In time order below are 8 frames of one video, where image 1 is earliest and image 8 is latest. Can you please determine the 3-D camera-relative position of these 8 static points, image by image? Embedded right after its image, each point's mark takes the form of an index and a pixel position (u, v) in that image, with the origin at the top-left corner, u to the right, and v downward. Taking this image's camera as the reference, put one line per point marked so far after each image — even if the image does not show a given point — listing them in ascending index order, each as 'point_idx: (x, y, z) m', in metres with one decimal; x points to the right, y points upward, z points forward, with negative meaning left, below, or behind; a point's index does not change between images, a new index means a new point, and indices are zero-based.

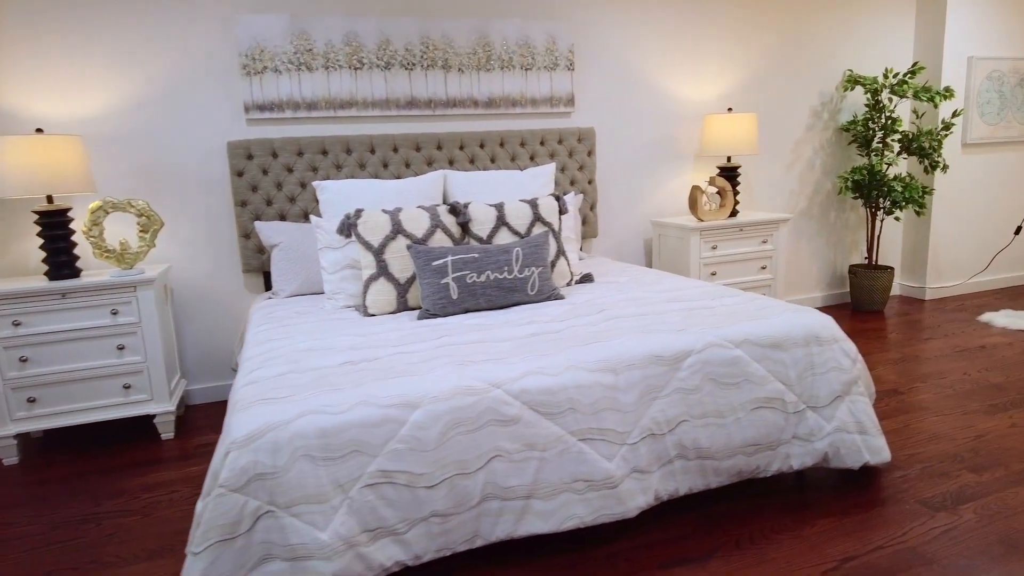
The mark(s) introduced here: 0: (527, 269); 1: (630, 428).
0: (0.0, +0.1, +2.4) m
1: (+0.3, -0.4, +1.8) m
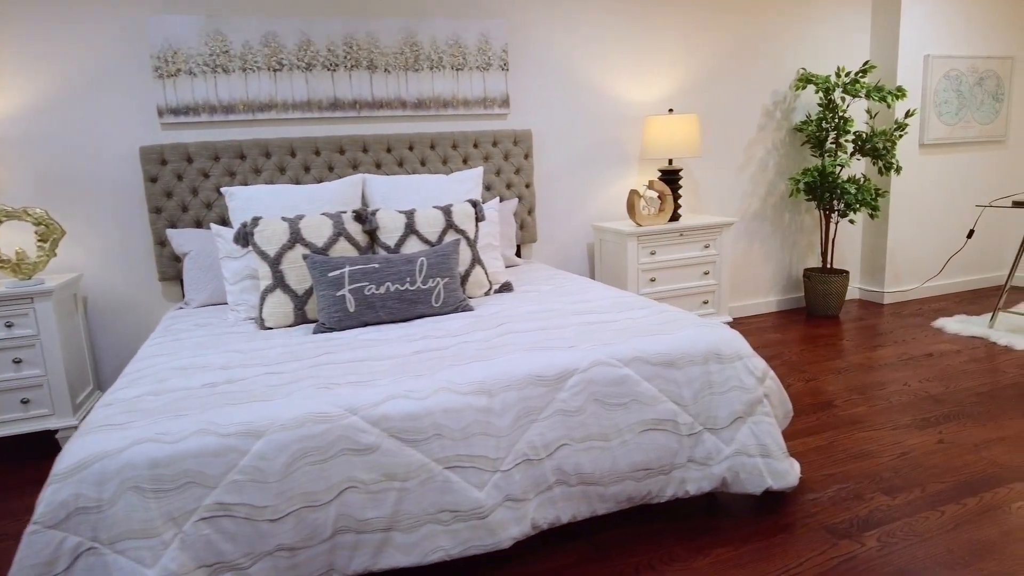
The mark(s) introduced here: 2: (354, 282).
0: (-0.3, 0.0, +2.3) m
1: (0.0, -0.4, +1.7) m
2: (-0.5, 0.0, +2.3) m
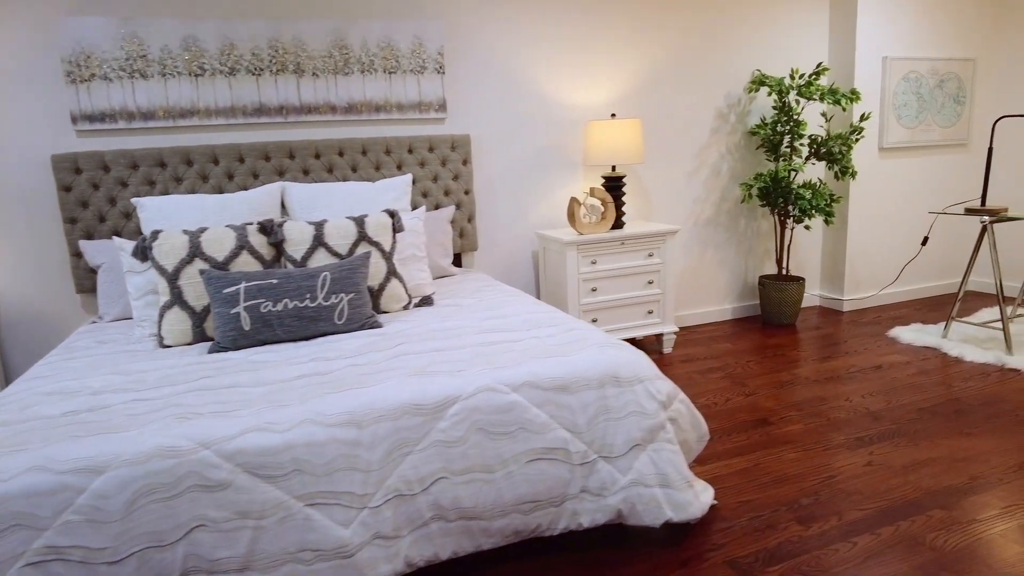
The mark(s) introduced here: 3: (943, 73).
0: (-0.6, 0.0, +2.2) m
1: (-0.3, -0.5, +1.6) m
2: (-0.9, 0.0, +2.2) m
3: (+2.7, +1.4, +4.2) m
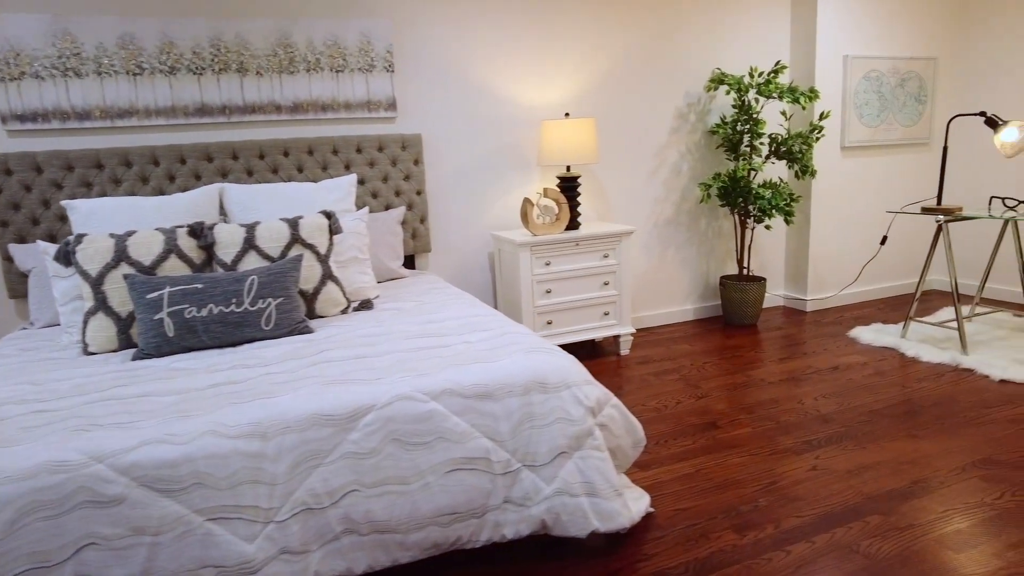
0: (-0.8, 0.0, +2.2) m
1: (-0.5, -0.5, +1.5) m
2: (-1.1, -0.1, +2.1) m
3: (+2.5, +1.4, +4.2) m
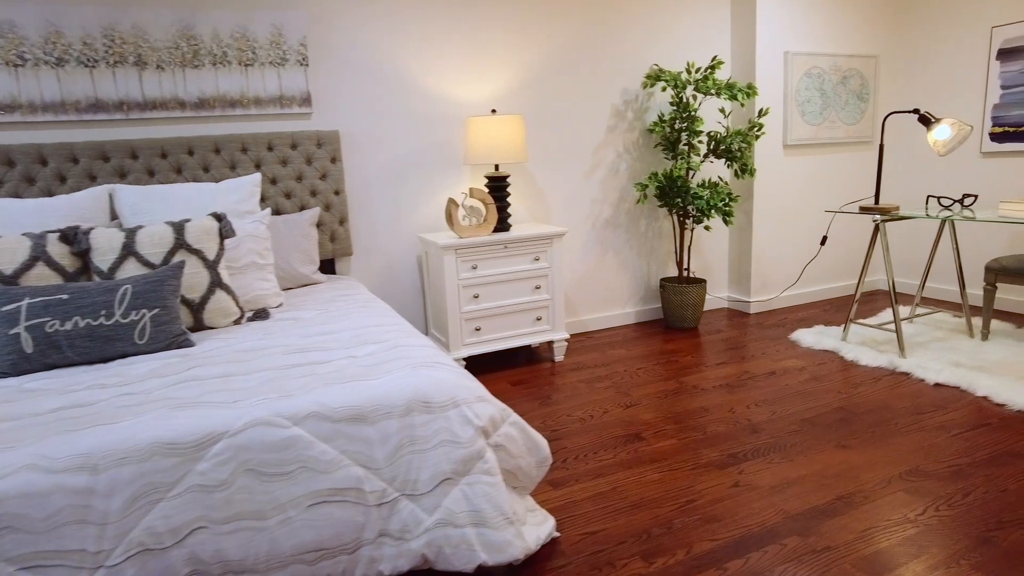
0: (-1.1, -0.1, +2.0) m
1: (-0.8, -0.5, +1.3) m
2: (-1.4, -0.1, +1.9) m
3: (+2.1, +1.4, +4.1) m
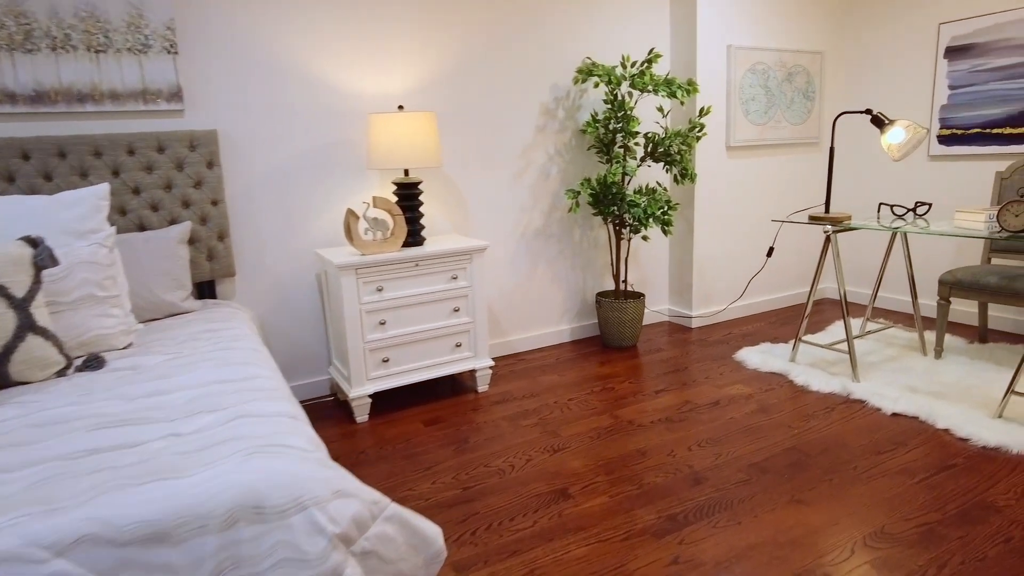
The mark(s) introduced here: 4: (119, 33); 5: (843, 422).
0: (-1.4, -0.2, +1.5) m
1: (-1.0, -0.6, +0.9) m
2: (-1.6, -0.2, +1.4) m
3: (+1.6, +1.3, +3.8) m
4: (-1.4, +0.9, +2.4) m
5: (+1.3, -0.5, +2.6) m
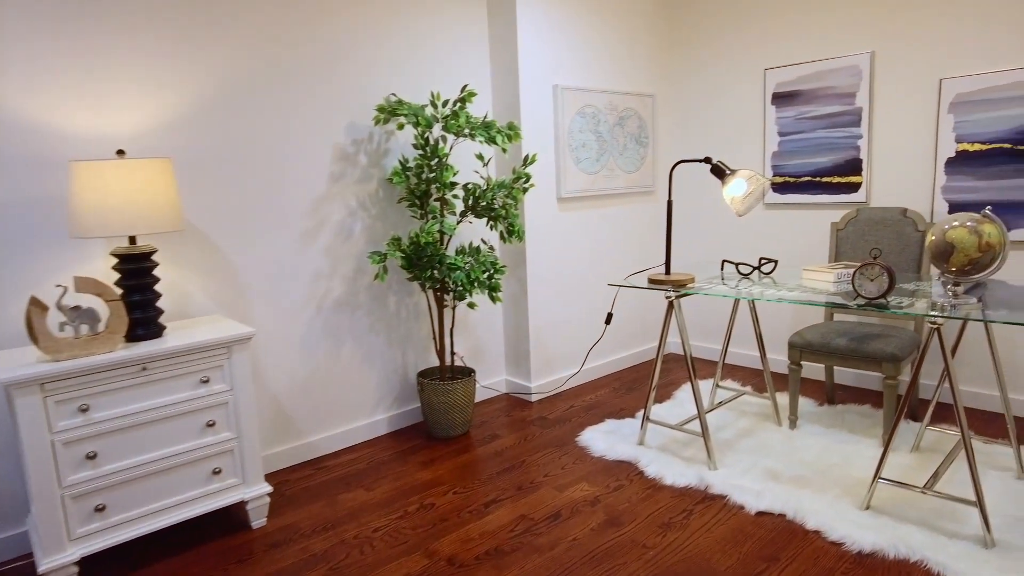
0: (-1.8, -0.5, +0.5) m
1: (-1.3, -0.9, 0.0) m
2: (-2.0, -0.5, +0.4) m
3: (+0.6, +1.0, +3.5) m
4: (-2.1, +0.6, +1.5) m
5: (+0.6, -0.8, +2.1) m
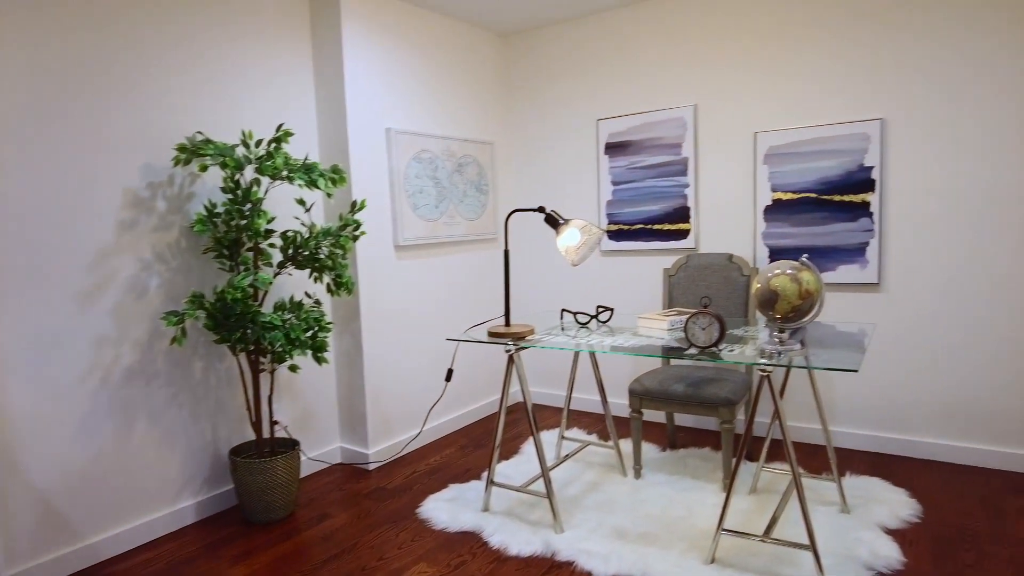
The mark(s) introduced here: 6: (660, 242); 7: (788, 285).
0: (-1.9, -0.6, -0.1) m
1: (-1.3, -0.9, -0.5) m
2: (-2.1, -0.6, -0.3) m
3: (-0.3, +0.7, +3.4) m
4: (-2.5, +0.4, +0.9) m
5: (+0.1, -0.9, +1.9) m
6: (+0.8, +0.2, +3.4) m
7: (+0.8, 0.0, +2.0) m
